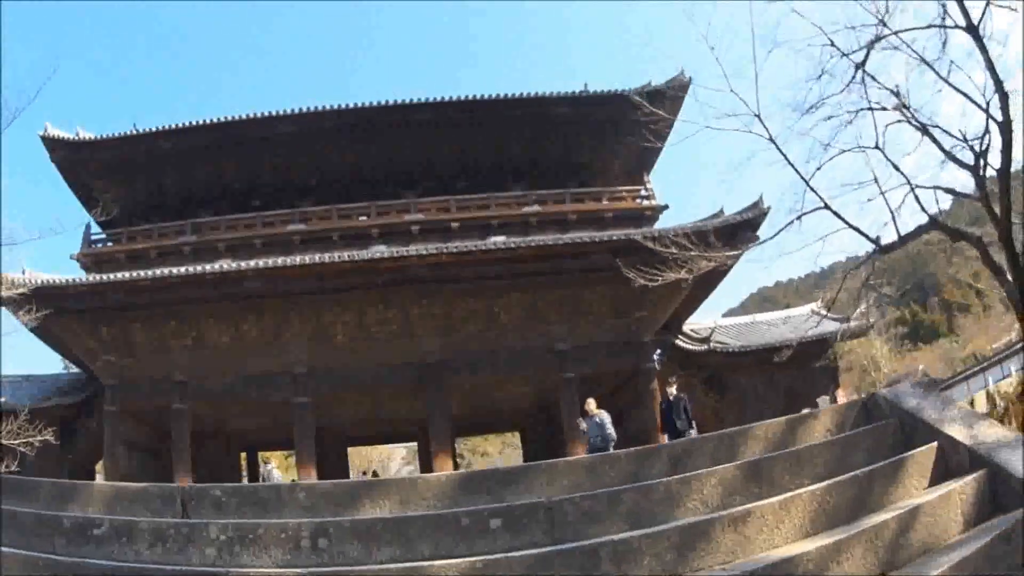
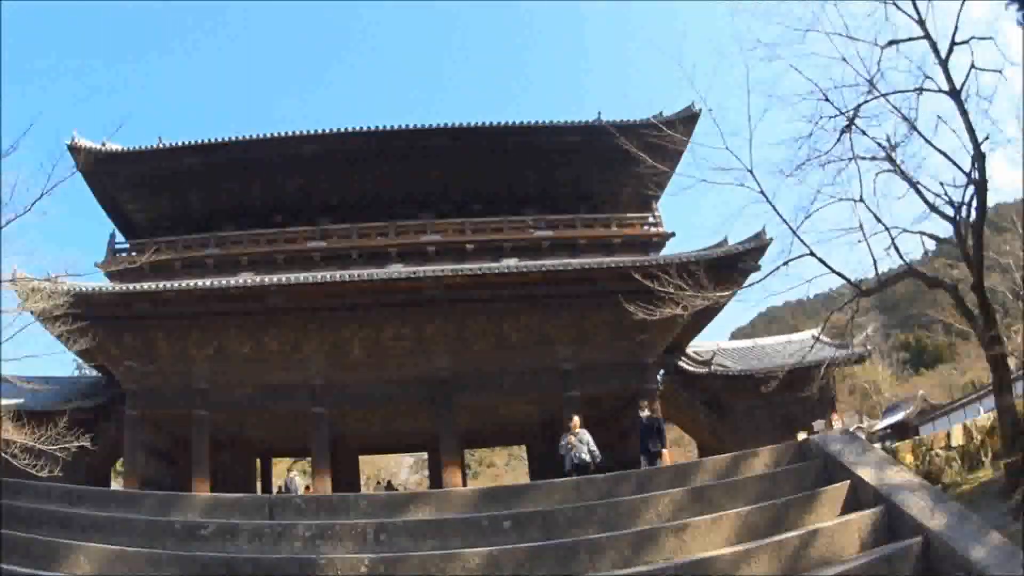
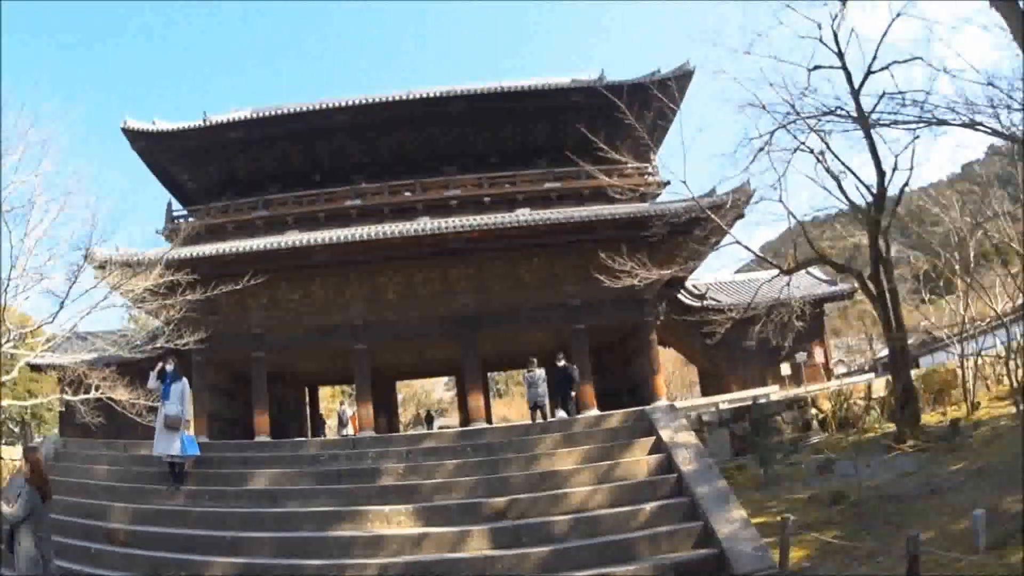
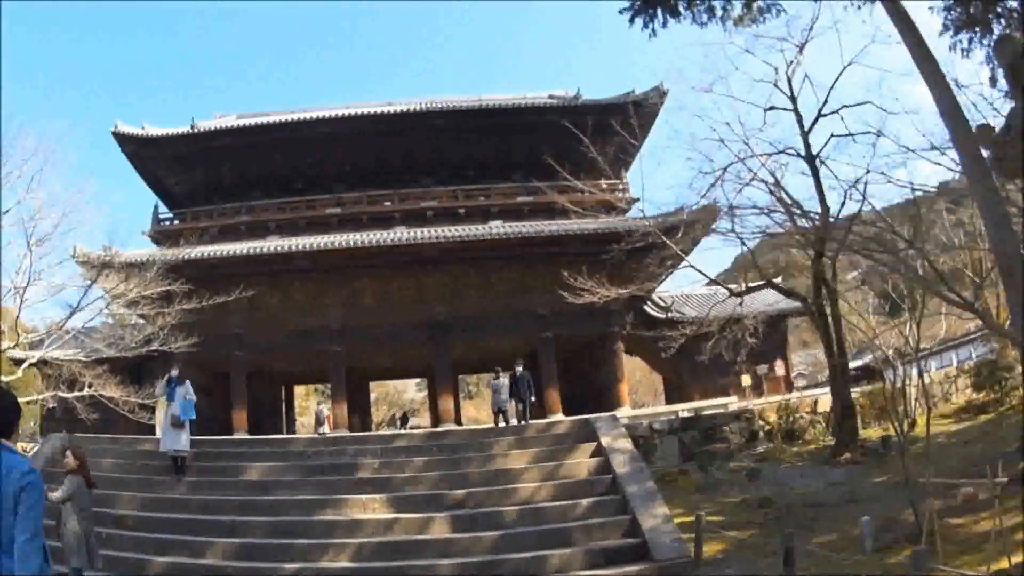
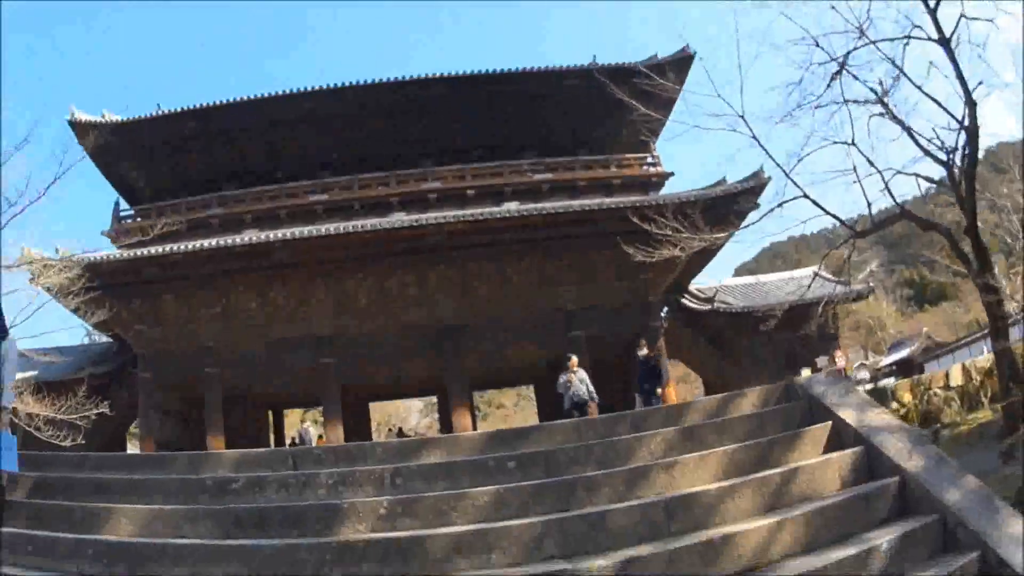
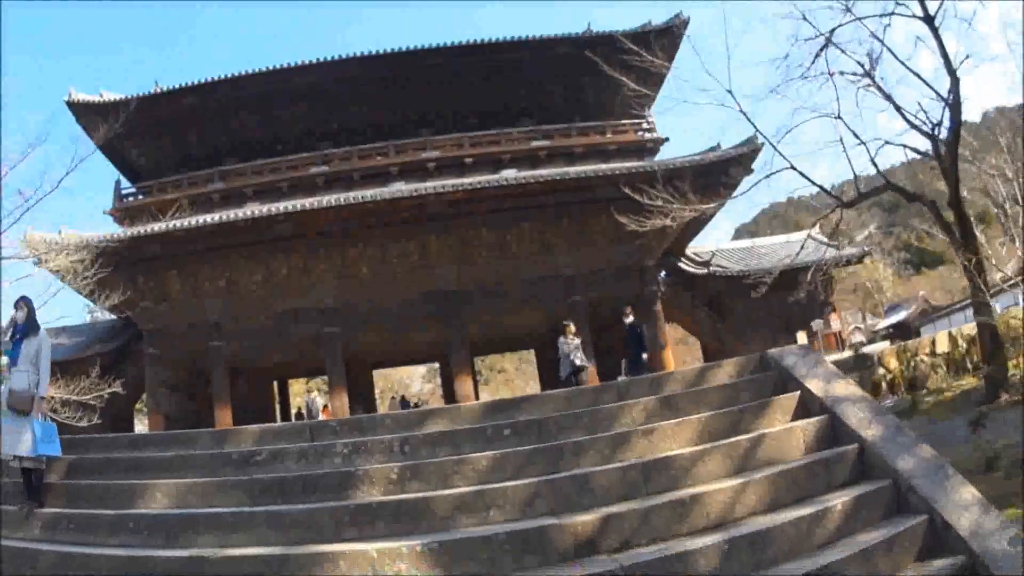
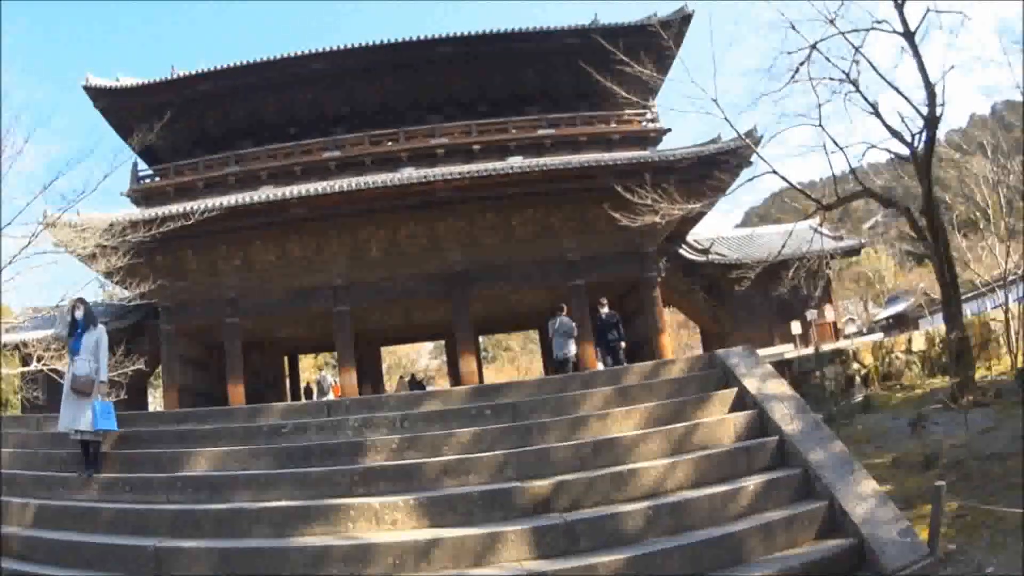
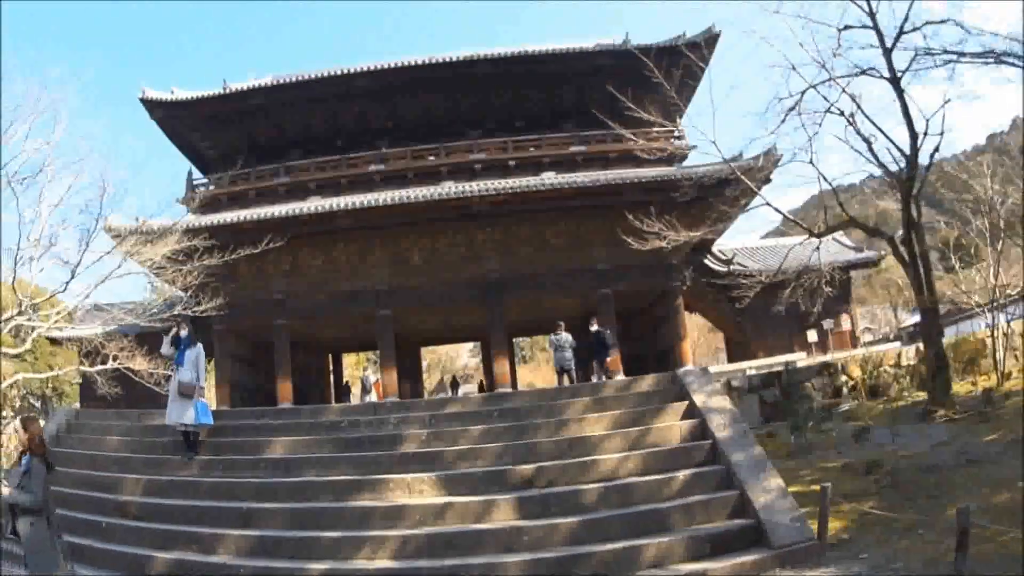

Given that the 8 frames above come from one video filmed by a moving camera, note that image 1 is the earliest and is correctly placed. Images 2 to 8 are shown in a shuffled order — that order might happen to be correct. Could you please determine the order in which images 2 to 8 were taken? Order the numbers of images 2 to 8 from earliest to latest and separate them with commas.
2, 5, 6, 7, 8, 3, 4
